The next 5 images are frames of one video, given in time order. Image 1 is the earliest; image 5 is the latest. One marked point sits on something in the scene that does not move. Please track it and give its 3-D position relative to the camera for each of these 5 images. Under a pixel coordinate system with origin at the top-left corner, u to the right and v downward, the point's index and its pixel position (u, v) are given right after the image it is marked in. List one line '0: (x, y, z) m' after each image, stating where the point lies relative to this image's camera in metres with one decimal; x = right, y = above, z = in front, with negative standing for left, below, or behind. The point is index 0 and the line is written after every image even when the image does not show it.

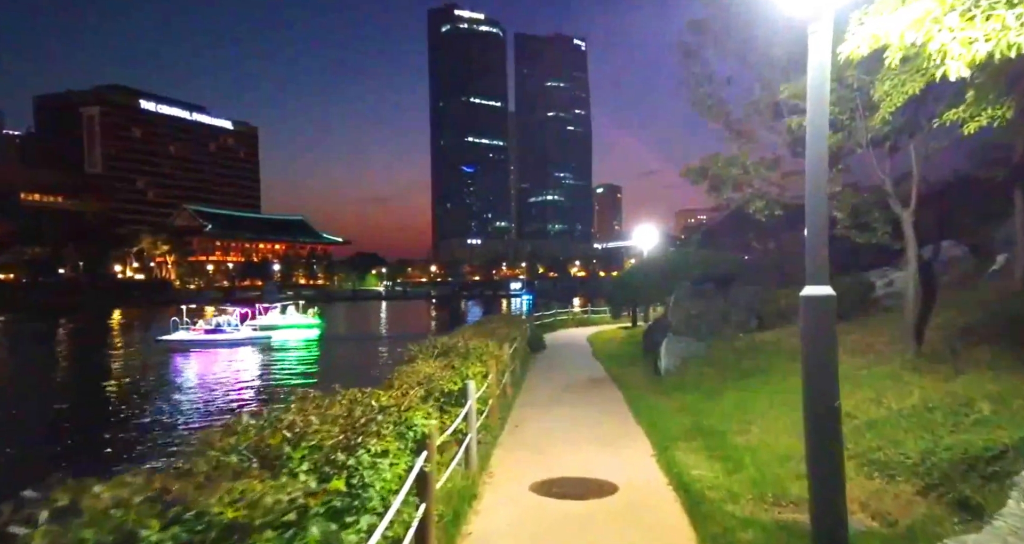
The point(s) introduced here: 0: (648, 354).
0: (+4.2, -2.6, +19.4) m
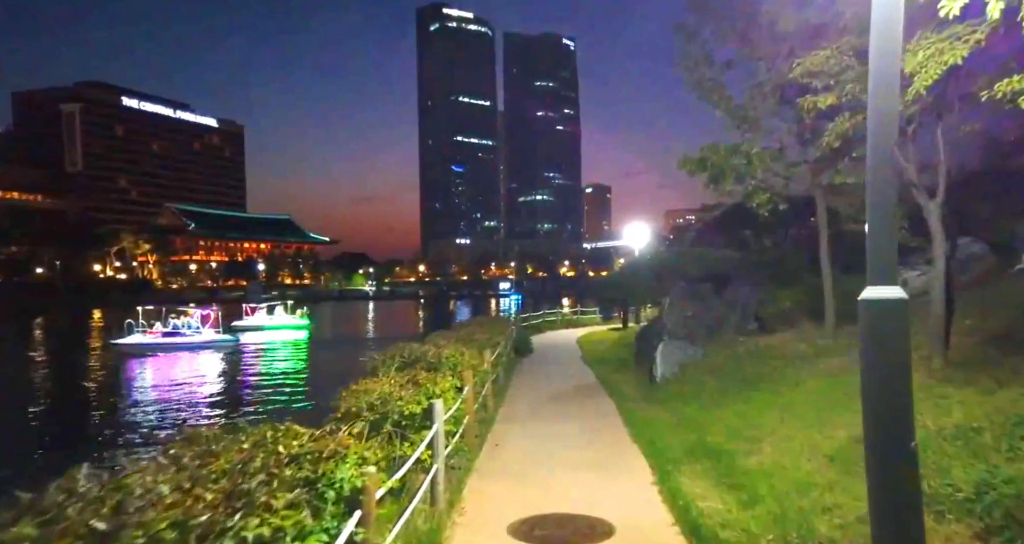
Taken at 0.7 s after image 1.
0: (+3.7, -2.5, +18.2) m
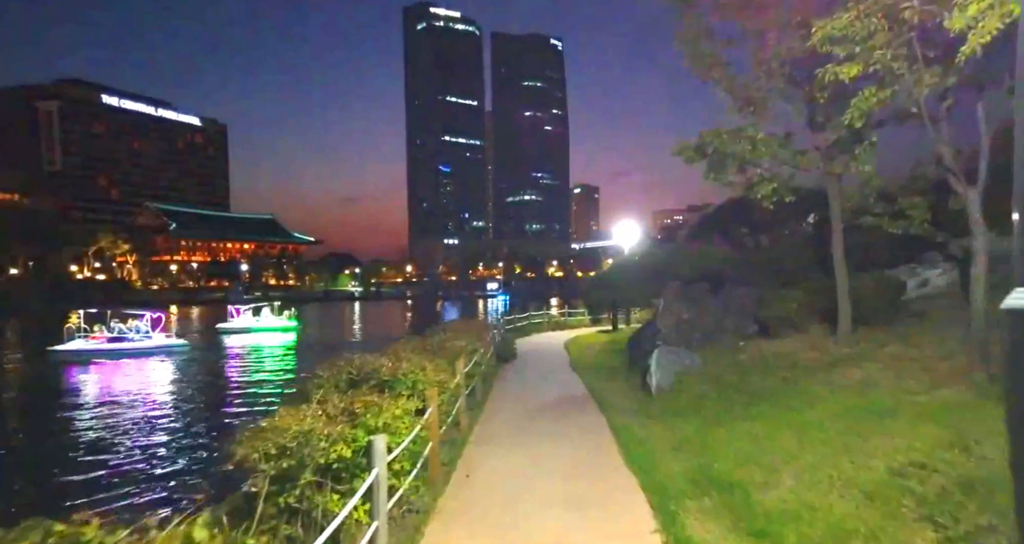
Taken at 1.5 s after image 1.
0: (+3.2, -2.5, +16.7) m
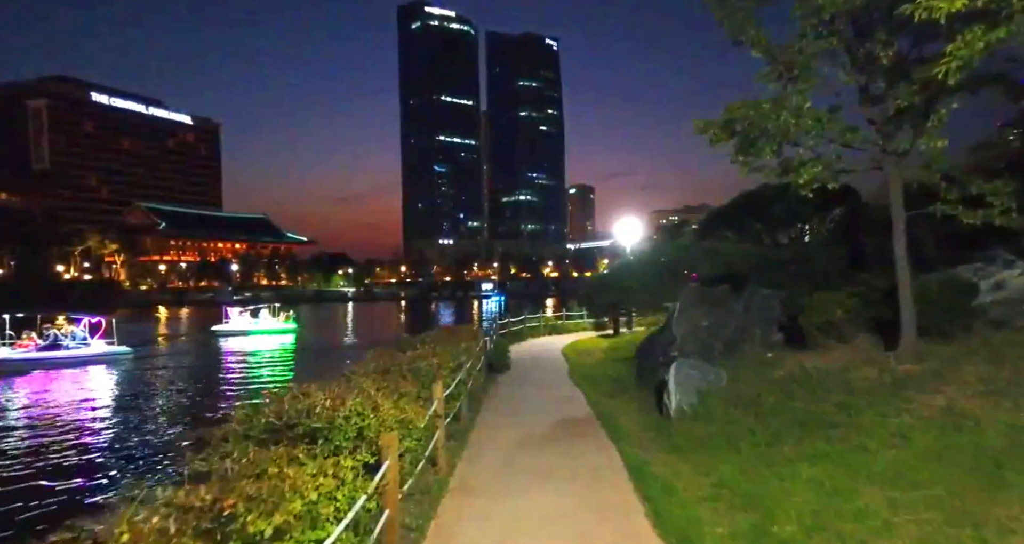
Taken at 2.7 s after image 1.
0: (+3.0, -2.5, +14.6) m
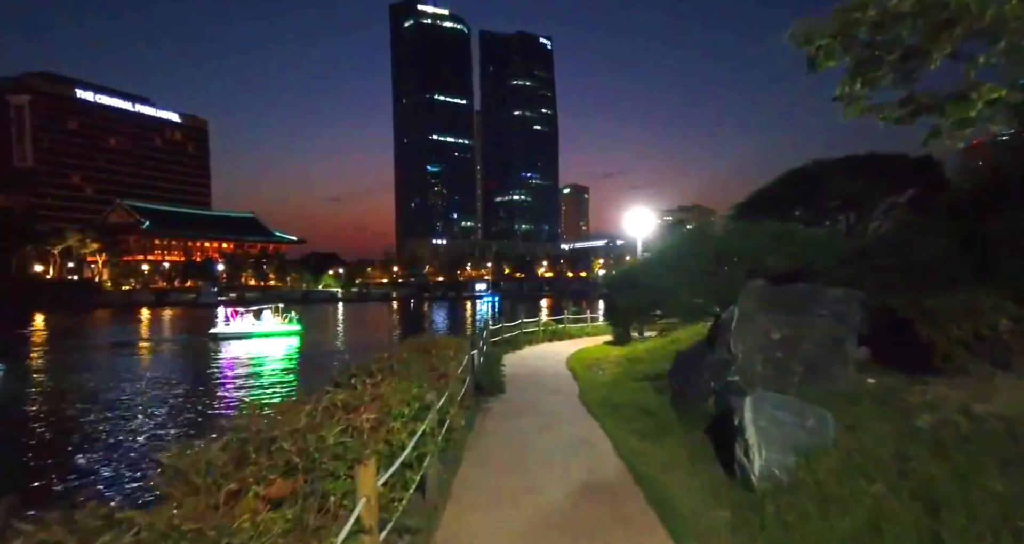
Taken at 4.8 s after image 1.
0: (+2.9, -2.4, +10.7) m
